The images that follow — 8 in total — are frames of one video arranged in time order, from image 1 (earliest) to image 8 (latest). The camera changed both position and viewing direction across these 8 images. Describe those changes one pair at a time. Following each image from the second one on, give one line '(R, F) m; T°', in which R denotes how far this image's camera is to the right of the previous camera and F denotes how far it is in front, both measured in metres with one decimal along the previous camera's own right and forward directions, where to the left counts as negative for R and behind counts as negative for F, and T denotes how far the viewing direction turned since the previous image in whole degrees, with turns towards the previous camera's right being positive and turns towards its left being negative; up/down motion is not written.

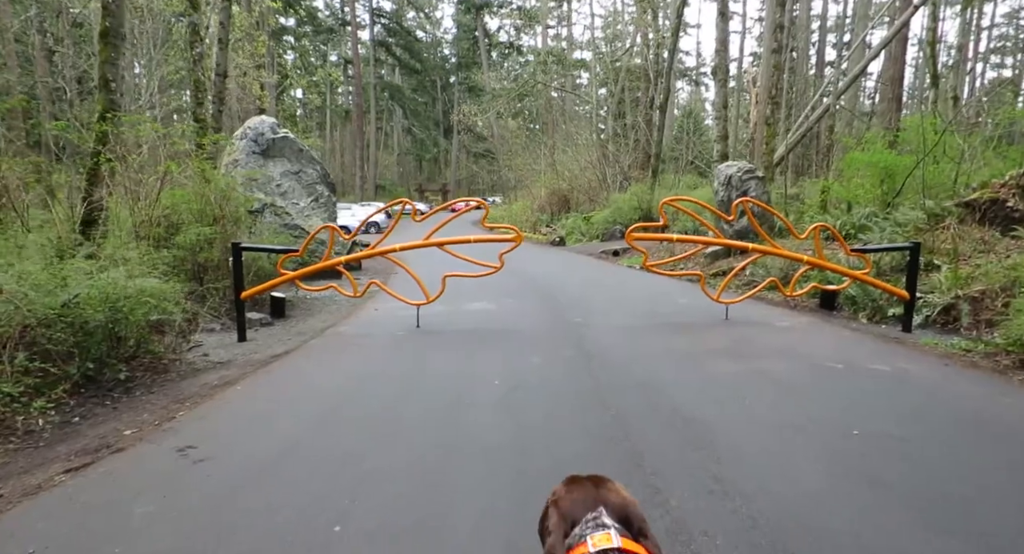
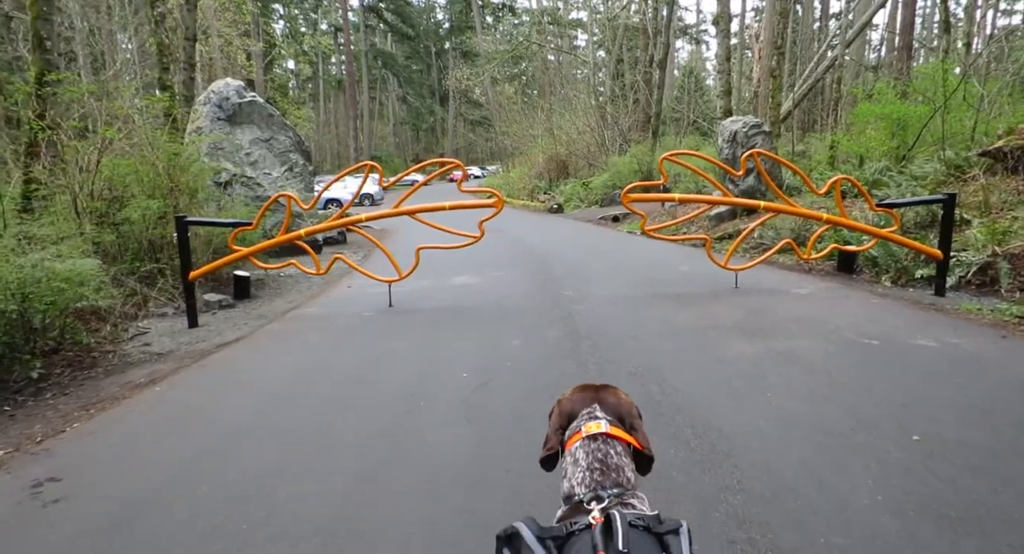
(+0.2, +0.9) m; 0°
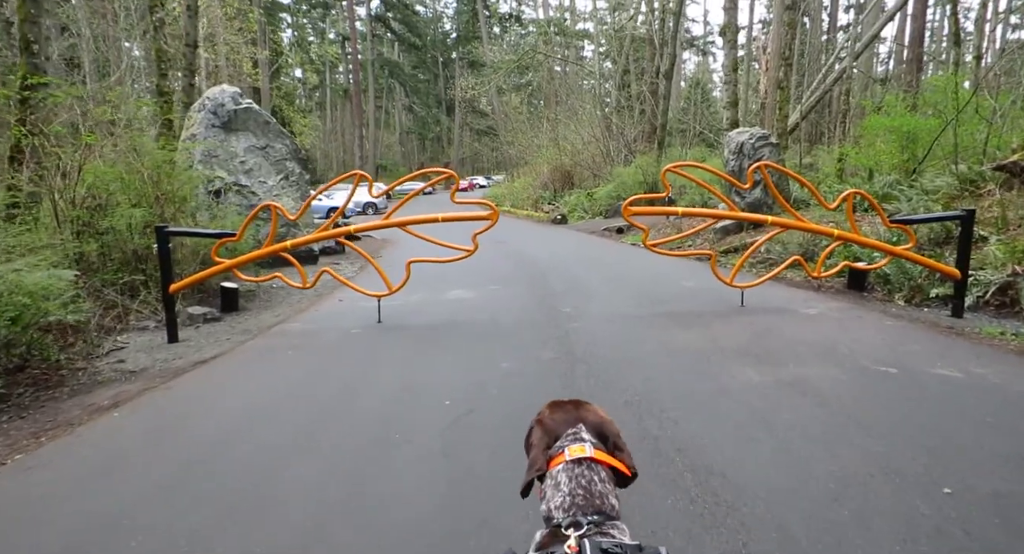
(+0.1, +0.3) m; 0°
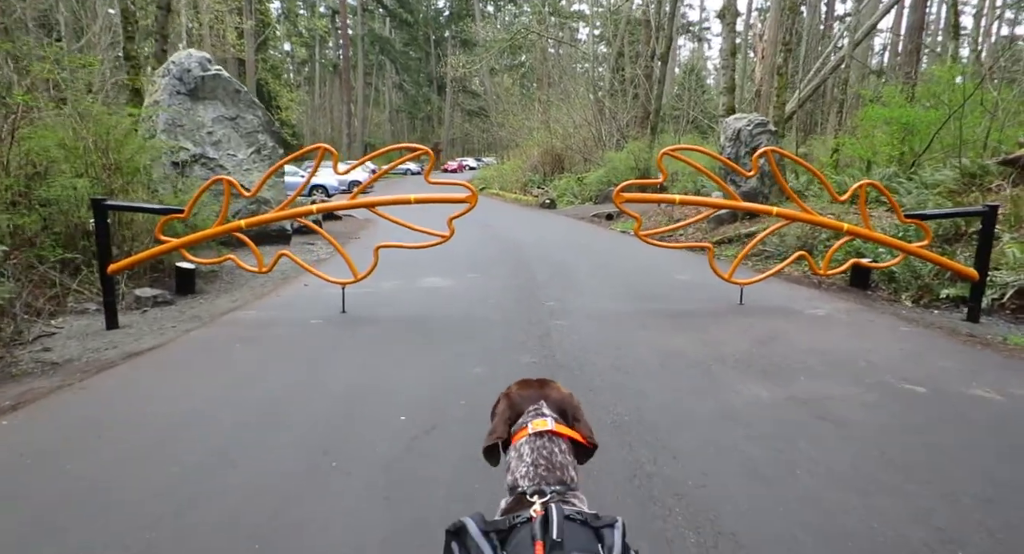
(+0.1, +0.6) m; +1°
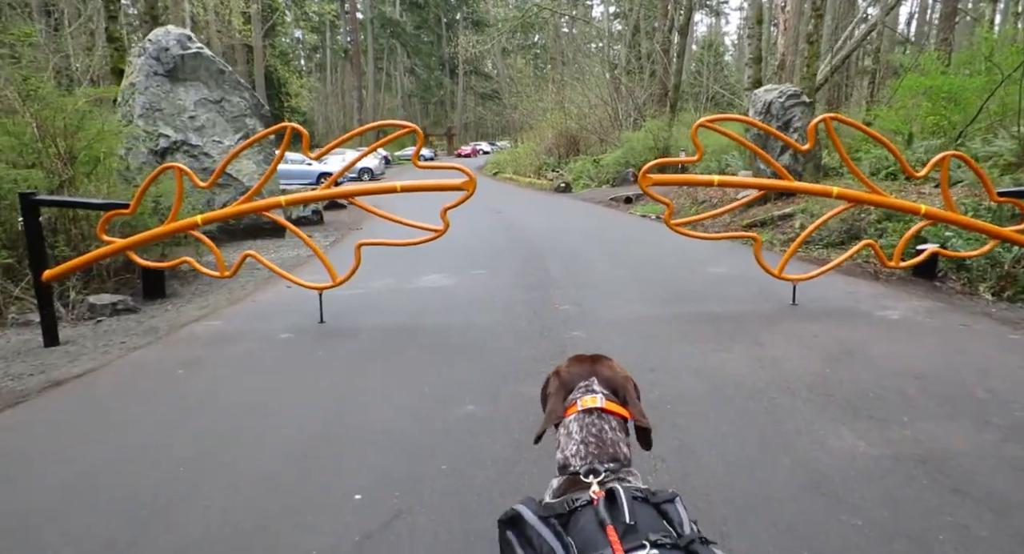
(+0.1, +1.0) m; -1°
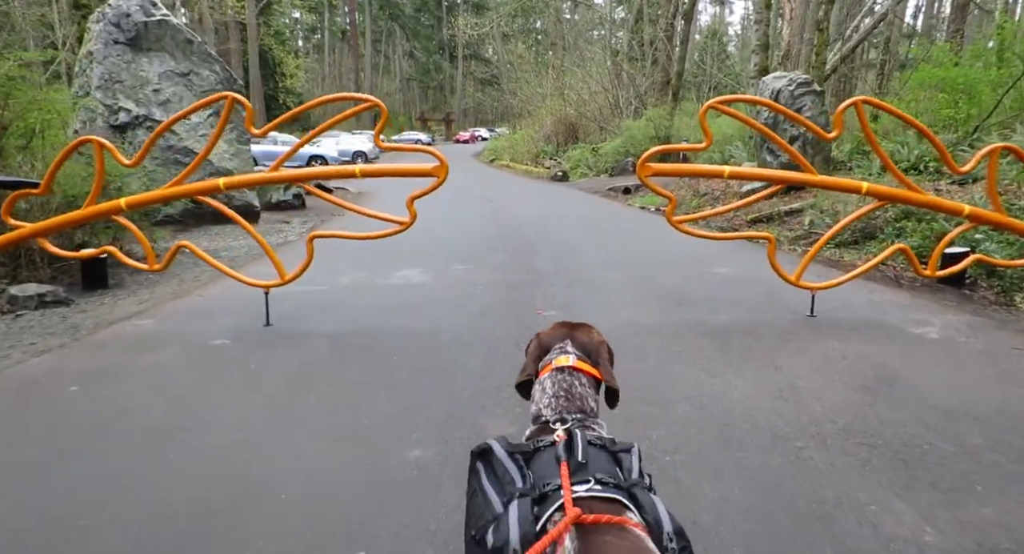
(+0.1, +0.7) m; 0°
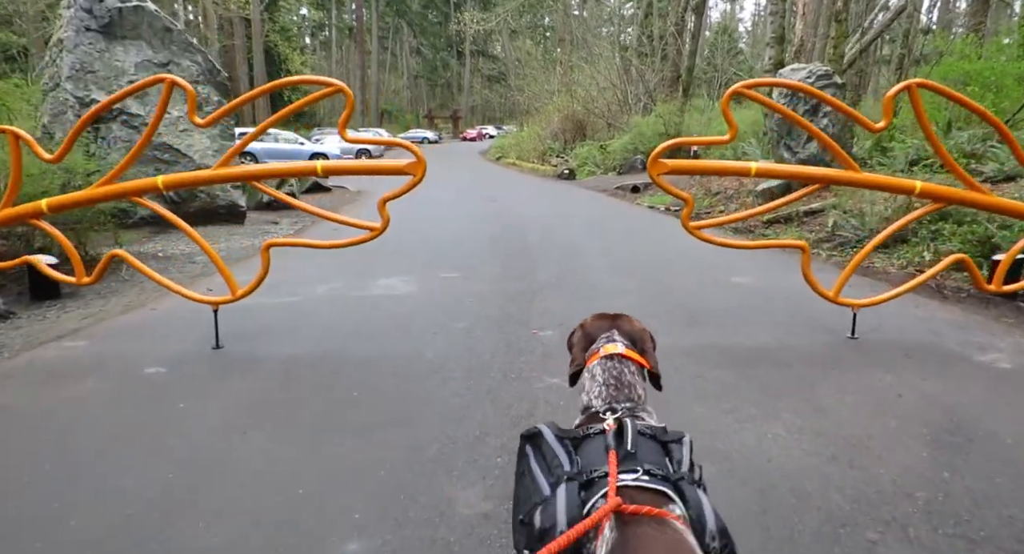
(+0.1, +0.7) m; -1°
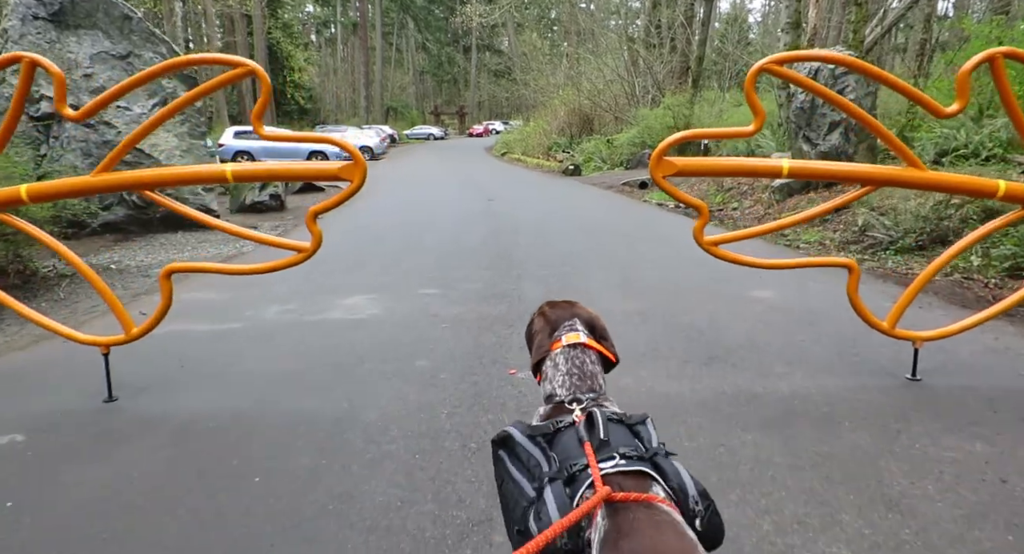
(+0.2, +0.9) m; -1°
